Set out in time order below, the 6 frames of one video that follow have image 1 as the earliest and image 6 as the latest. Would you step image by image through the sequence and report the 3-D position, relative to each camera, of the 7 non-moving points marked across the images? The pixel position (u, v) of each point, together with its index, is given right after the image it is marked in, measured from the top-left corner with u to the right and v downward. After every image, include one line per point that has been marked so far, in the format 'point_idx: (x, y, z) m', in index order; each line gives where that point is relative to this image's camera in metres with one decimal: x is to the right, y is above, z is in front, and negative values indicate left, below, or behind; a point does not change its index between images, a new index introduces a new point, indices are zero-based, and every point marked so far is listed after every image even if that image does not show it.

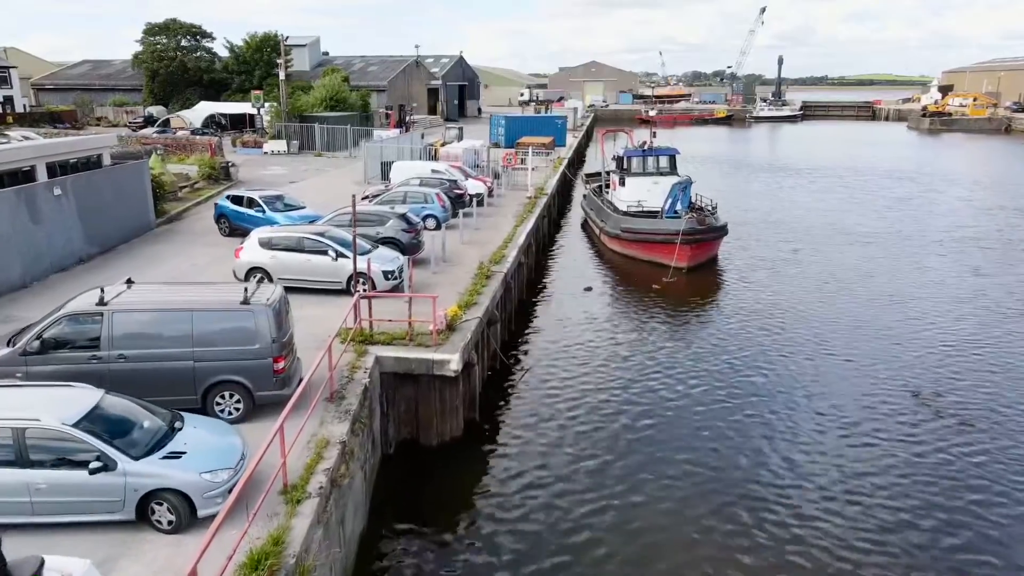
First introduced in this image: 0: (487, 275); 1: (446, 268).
0: (-0.6, +0.3, +17.7) m
1: (-1.6, +0.4, +18.4) m
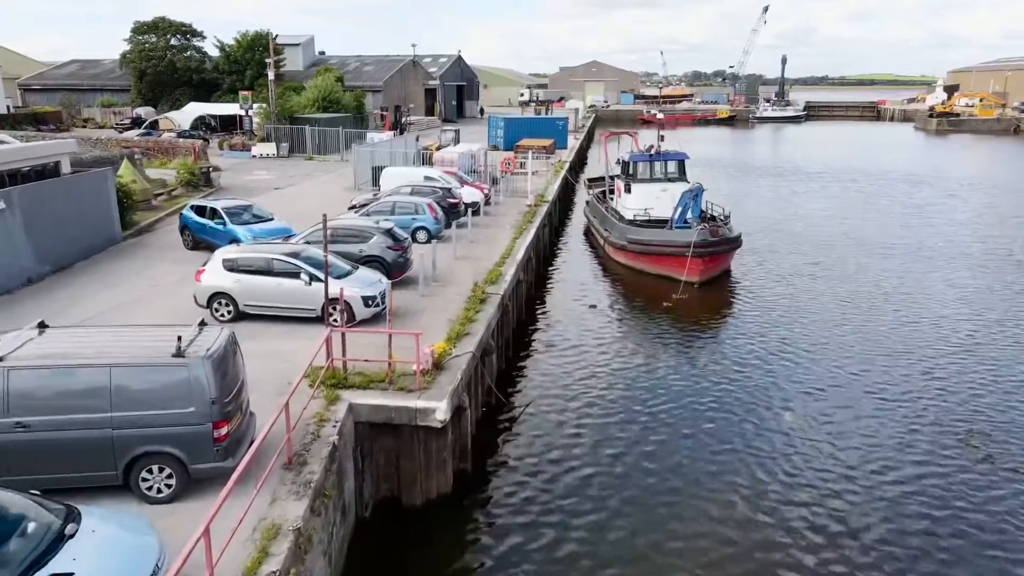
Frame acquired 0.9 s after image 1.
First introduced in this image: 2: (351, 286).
0: (-0.6, -0.2, +15.9) m
1: (-1.6, -0.1, +16.6) m
2: (-2.9, 0.0, +13.9) m
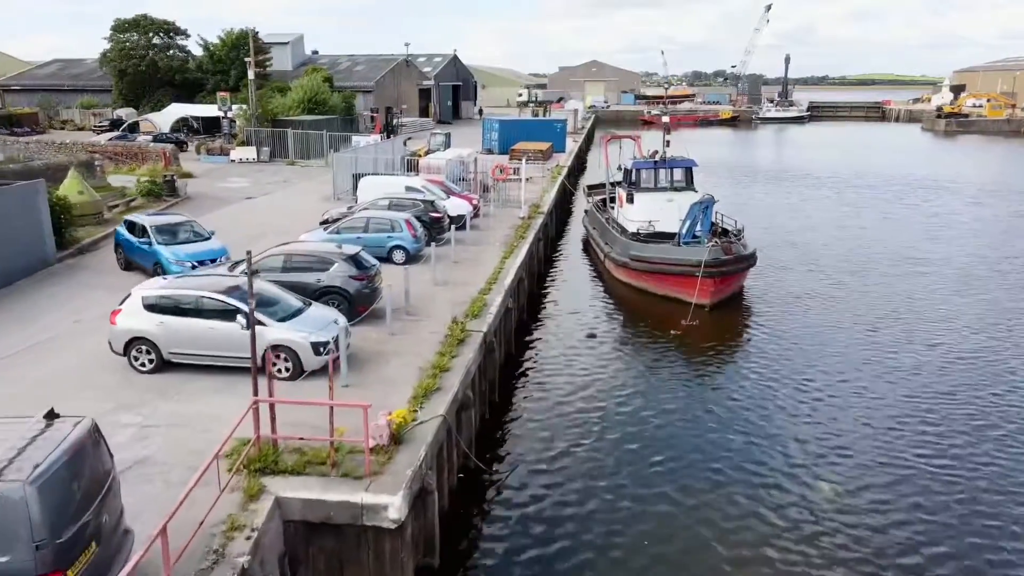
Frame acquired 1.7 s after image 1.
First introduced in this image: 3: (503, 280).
0: (-0.9, -0.8, +13.4) m
1: (-1.9, -0.7, +14.2) m
2: (-3.1, -0.6, +11.5) m
3: (-0.2, +0.2, +17.8) m
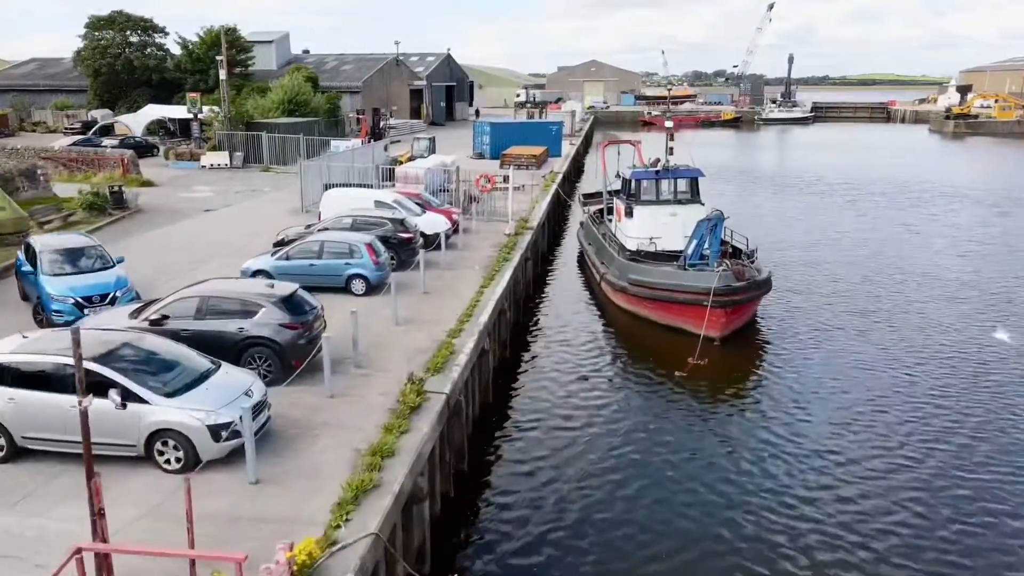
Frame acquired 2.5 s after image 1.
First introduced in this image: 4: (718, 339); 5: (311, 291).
0: (-1.3, -1.6, +10.7) m
1: (-2.3, -1.4, +11.5) m
2: (-3.6, -1.3, +8.8) m
3: (-0.6, -0.5, +15.1) m
4: (+4.9, -1.2, +18.7) m
5: (-4.2, -0.1, +16.7) m
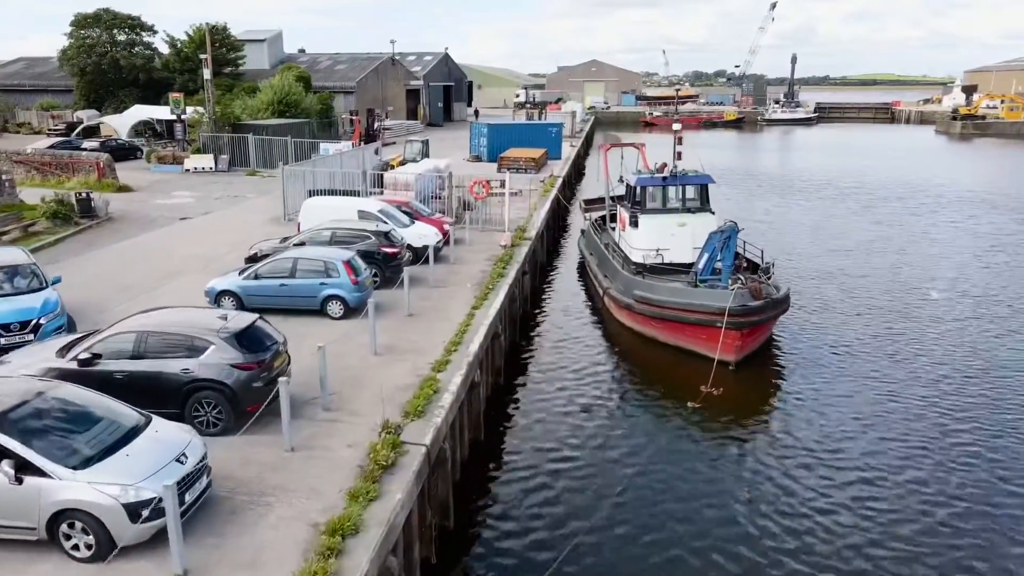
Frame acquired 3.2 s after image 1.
0: (-1.4, -2.0, +9.1) m
1: (-2.4, -1.8, +9.8) m
2: (-3.7, -1.7, +7.2) m
3: (-0.8, -0.9, +13.5) m
4: (+4.8, -1.6, +17.1) m
5: (-4.3, -0.5, +15.0) m
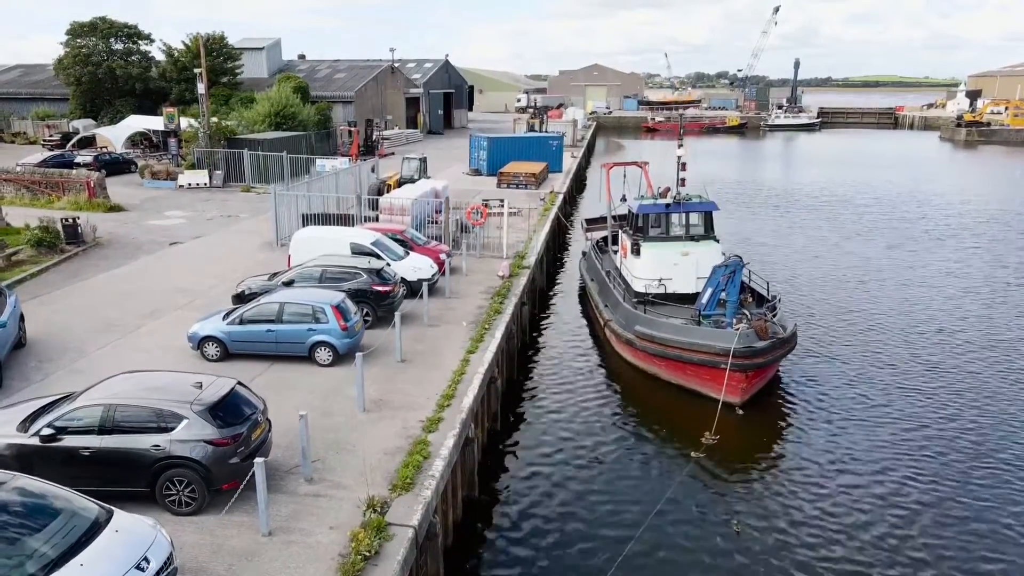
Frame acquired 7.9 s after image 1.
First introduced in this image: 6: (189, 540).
0: (-1.5, -2.8, +8.4) m
1: (-2.5, -2.6, +9.2) m
2: (-3.8, -2.5, +6.5) m
3: (-0.8, -1.8, +12.9) m
4: (+4.7, -2.5, +16.4) m
5: (-4.4, -1.3, +14.4) m
6: (-3.6, -2.8, +8.7) m
